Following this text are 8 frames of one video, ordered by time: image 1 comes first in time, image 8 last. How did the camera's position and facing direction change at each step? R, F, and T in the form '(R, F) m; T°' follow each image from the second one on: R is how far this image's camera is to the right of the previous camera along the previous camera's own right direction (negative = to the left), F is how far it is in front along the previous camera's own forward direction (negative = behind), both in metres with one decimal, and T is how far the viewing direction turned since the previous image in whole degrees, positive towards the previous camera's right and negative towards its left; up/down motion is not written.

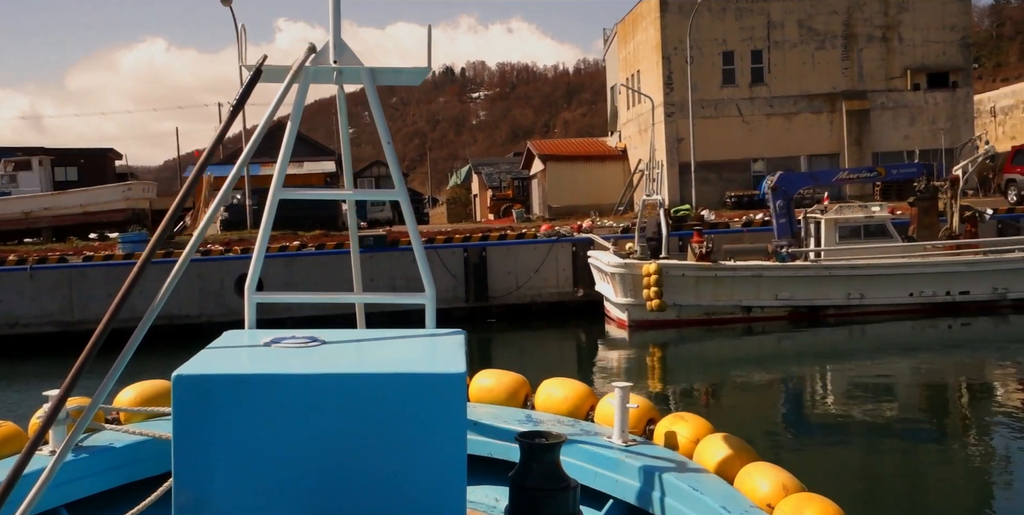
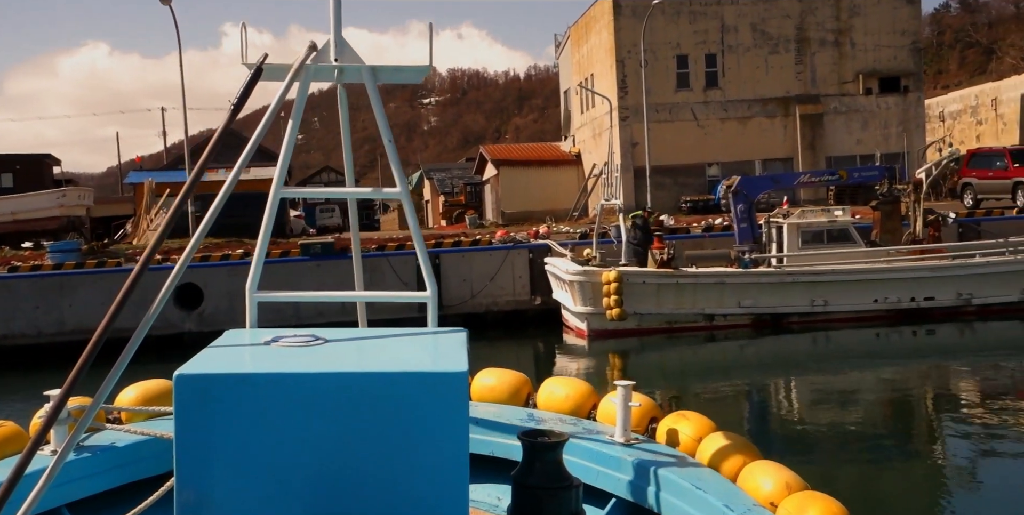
(0.0, +0.5) m; +2°
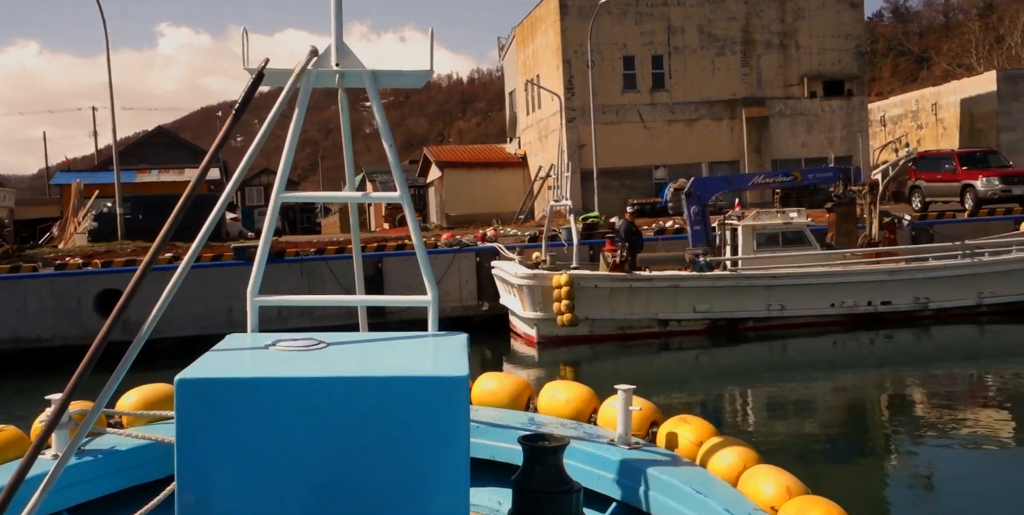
(0.0, +0.6) m; +3°
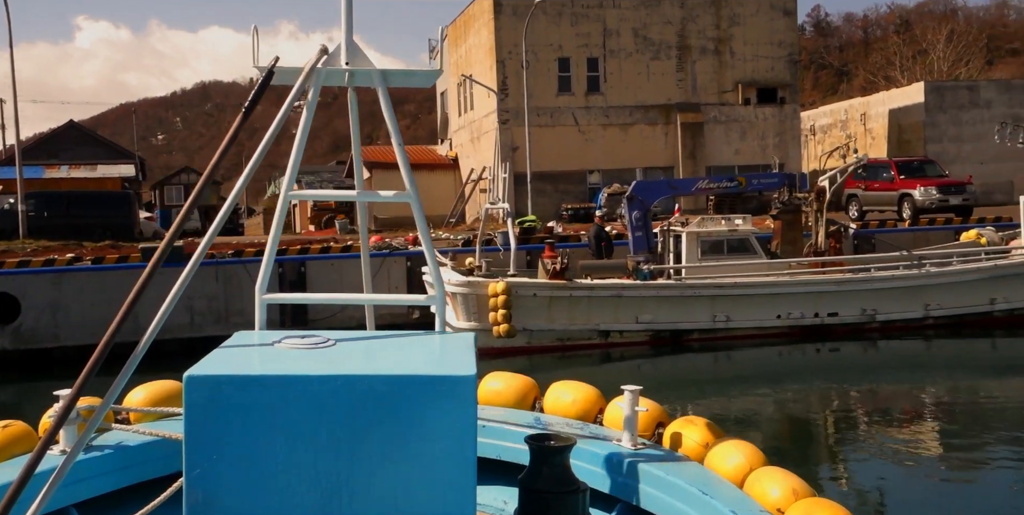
(-0.1, +0.8) m; +4°
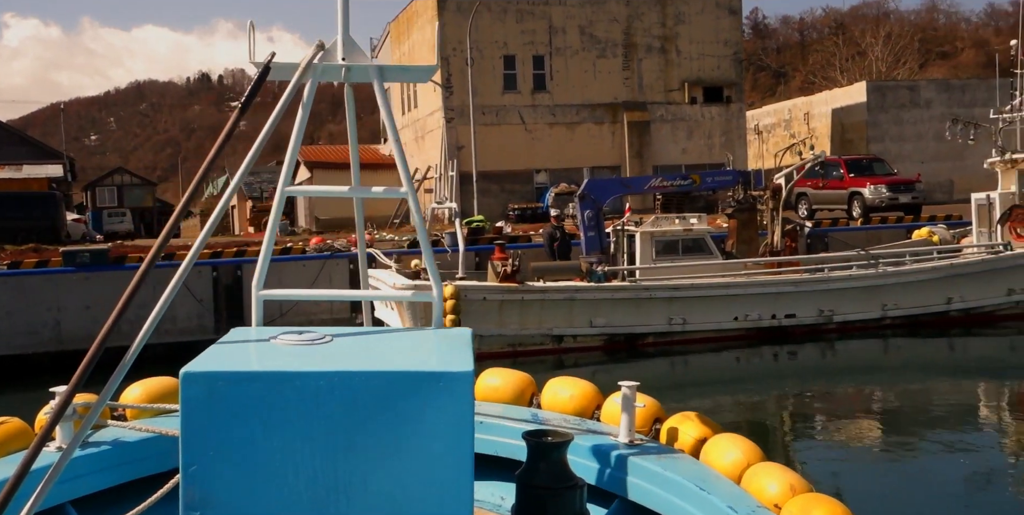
(-0.1, +0.5) m; +3°
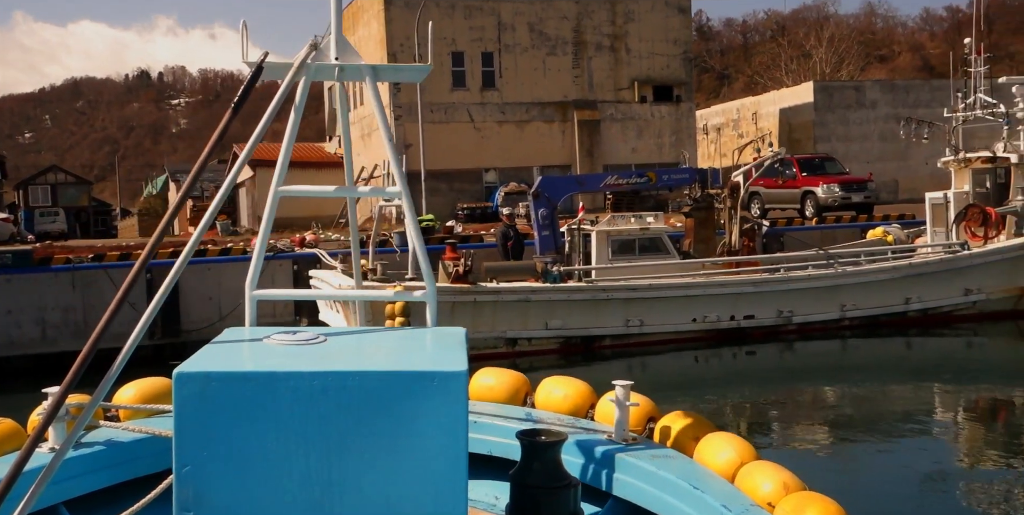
(-0.1, +0.5) m; +3°
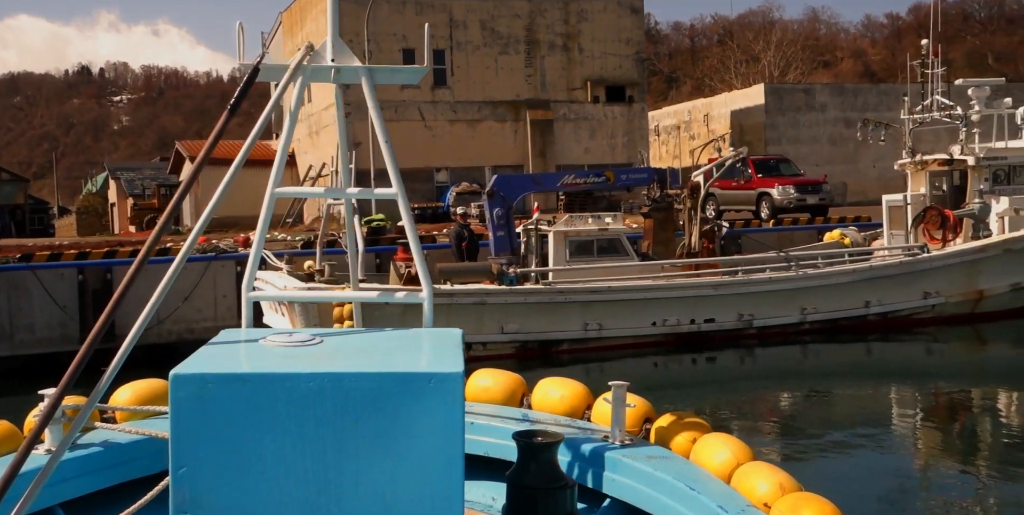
(-0.1, +0.5) m; +3°
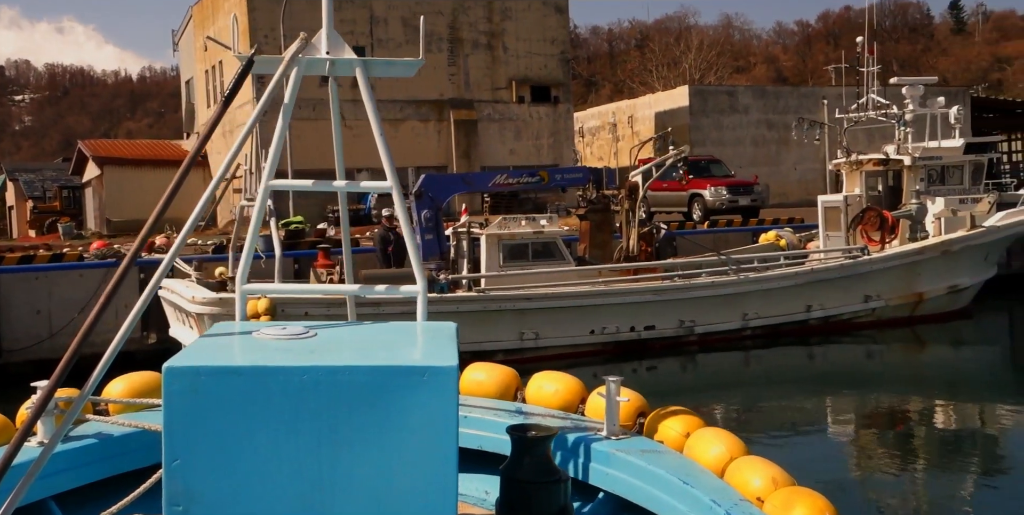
(-0.1, +0.8) m; +4°
